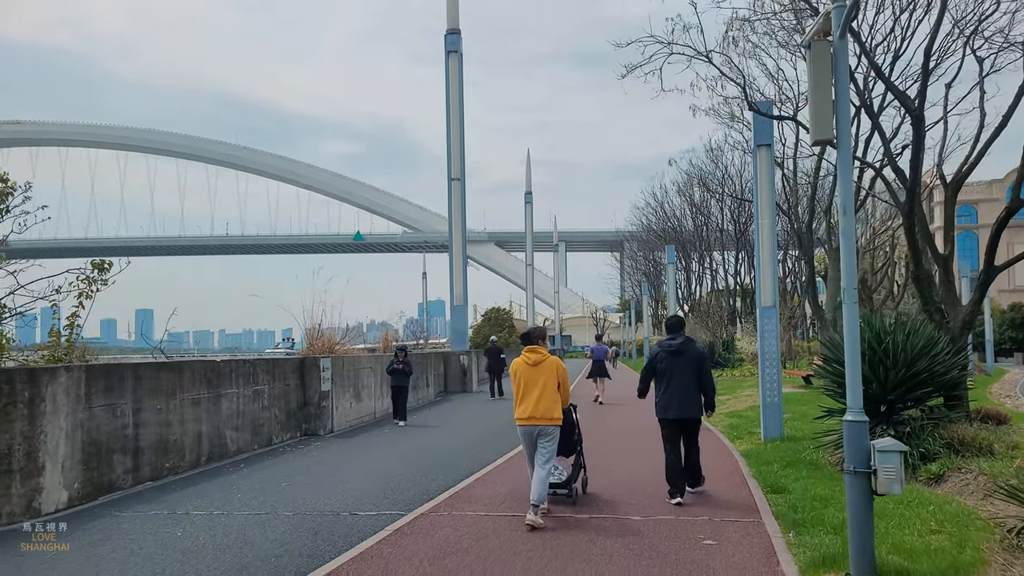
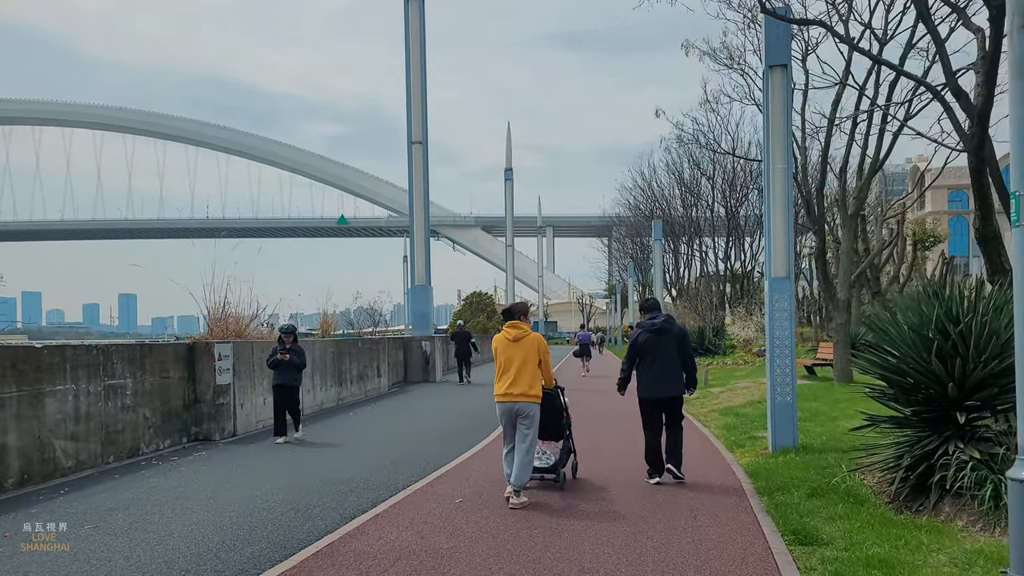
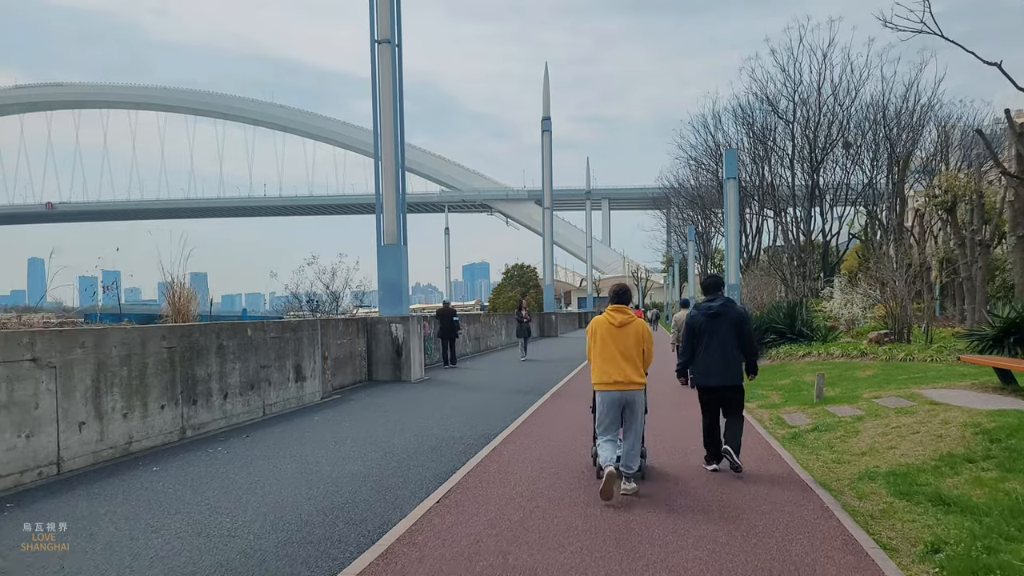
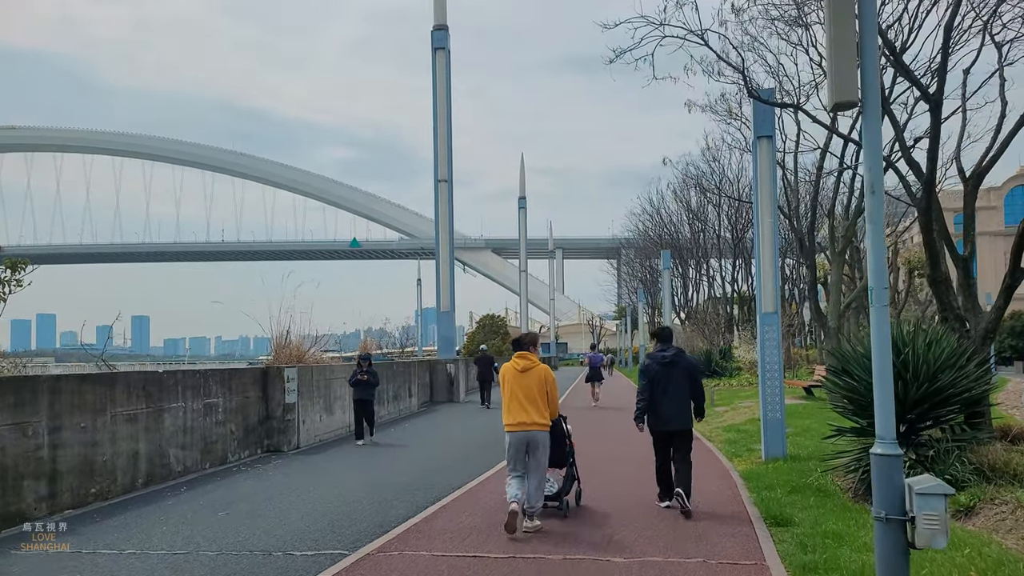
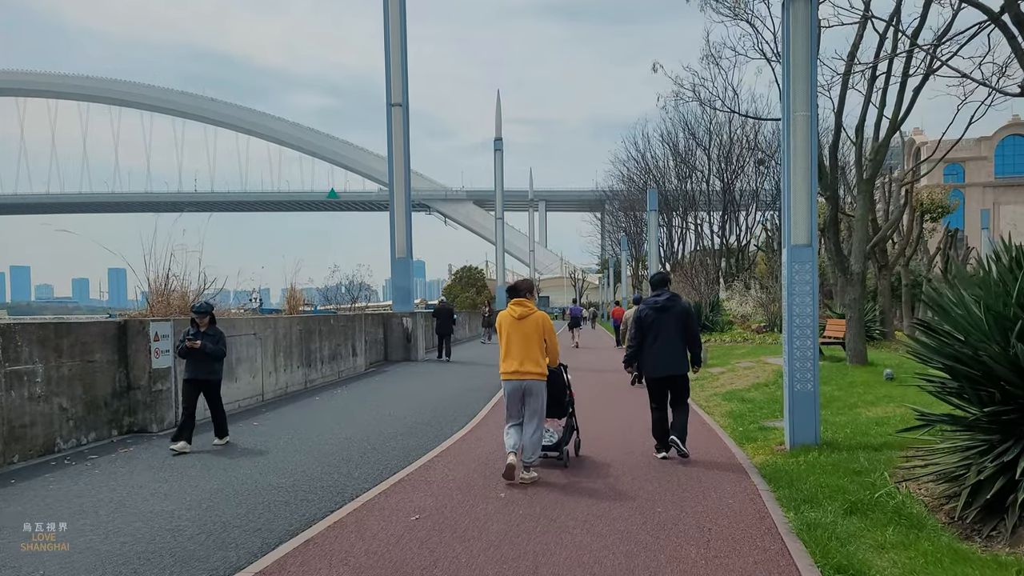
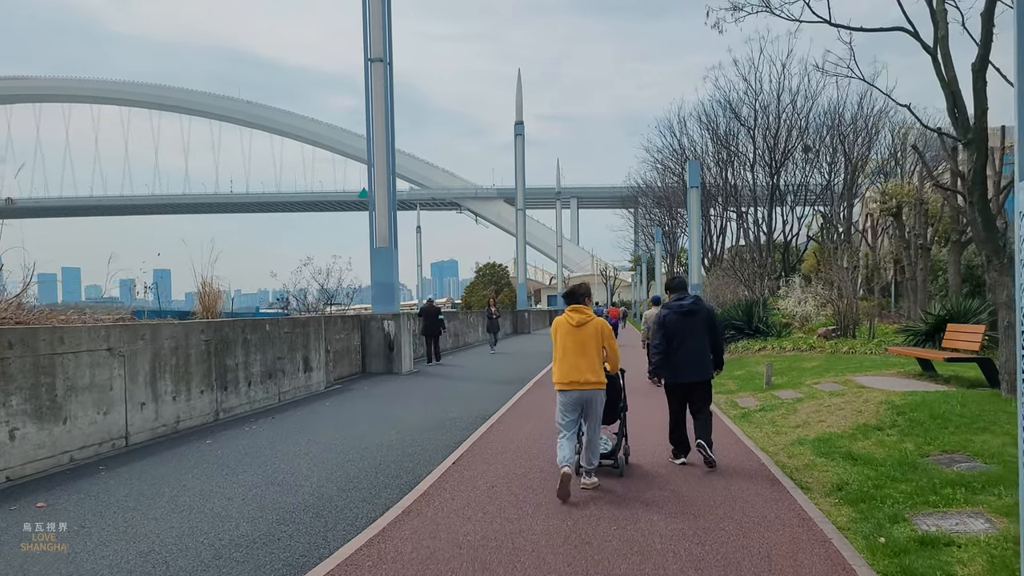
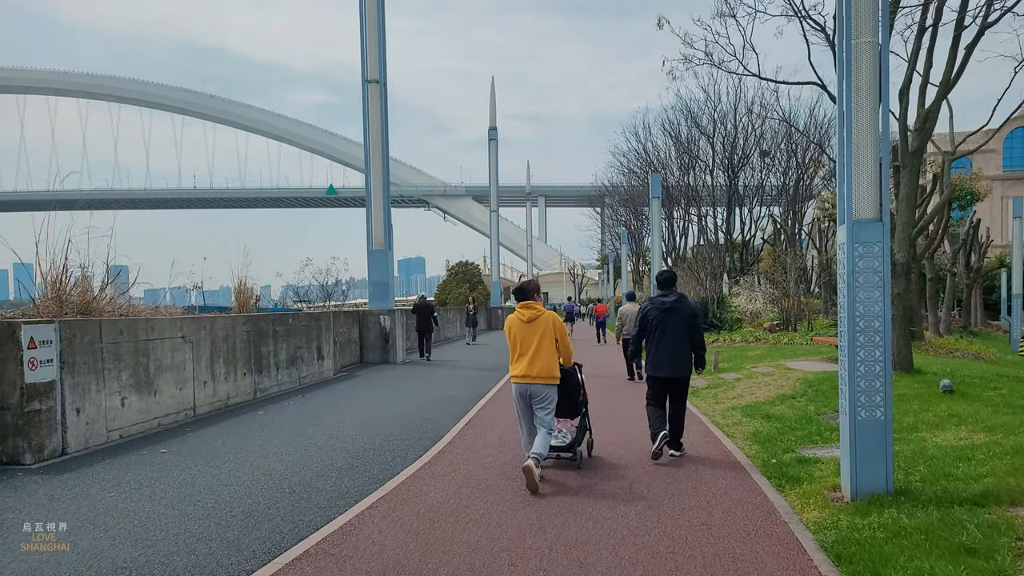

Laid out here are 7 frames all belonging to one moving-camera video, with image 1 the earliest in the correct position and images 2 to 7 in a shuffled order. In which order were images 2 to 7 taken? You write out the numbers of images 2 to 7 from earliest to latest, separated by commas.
4, 2, 5, 7, 6, 3
